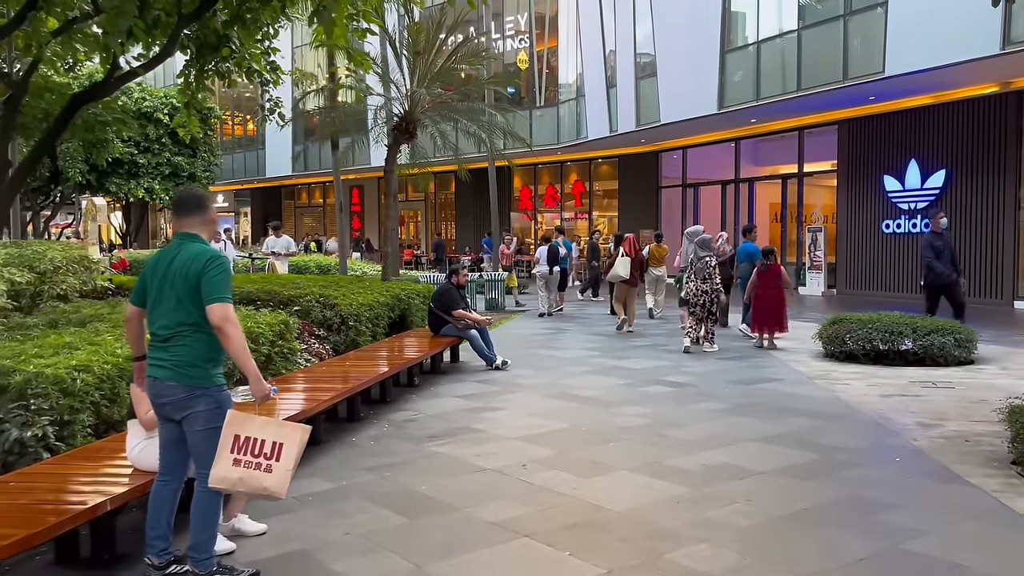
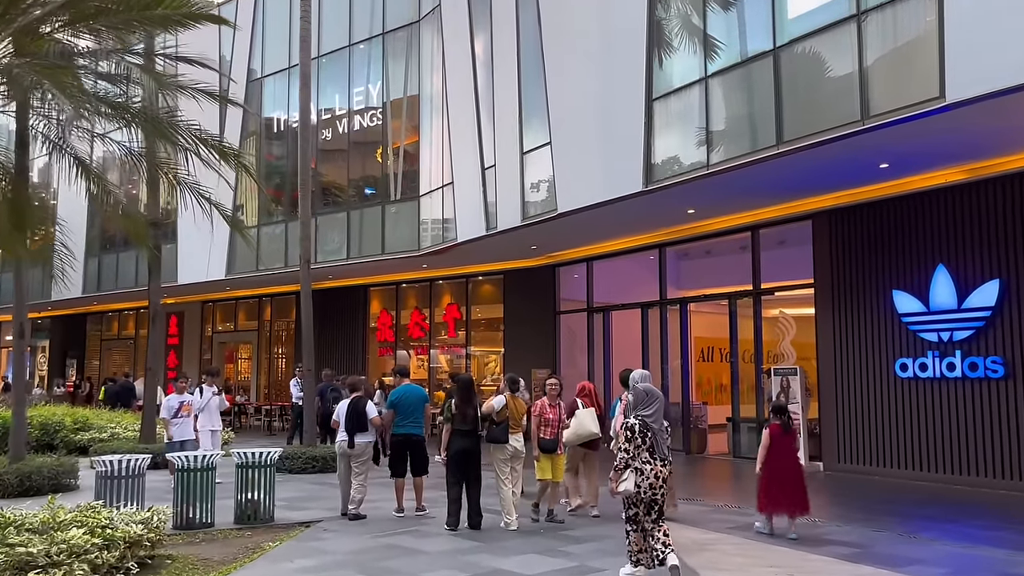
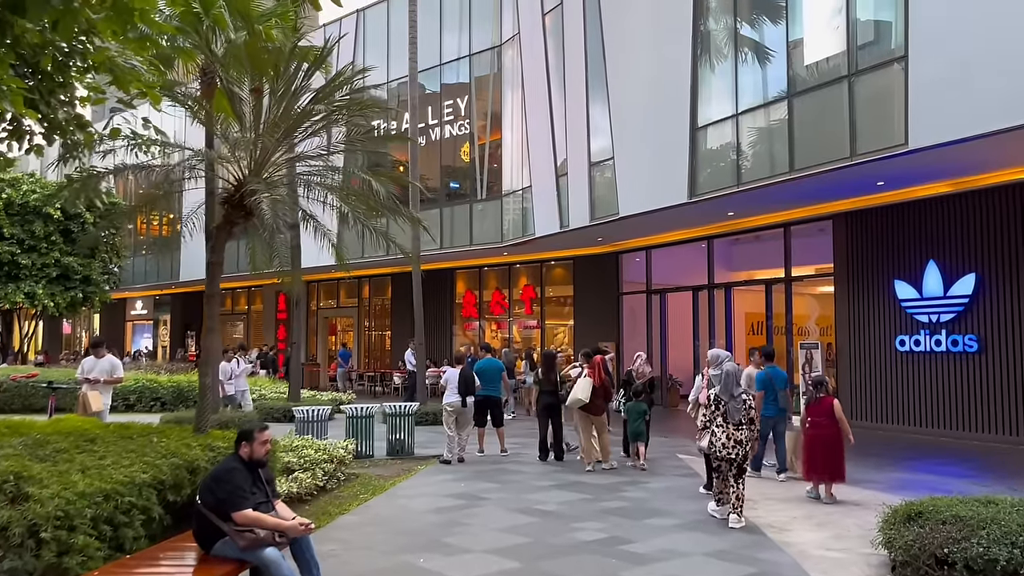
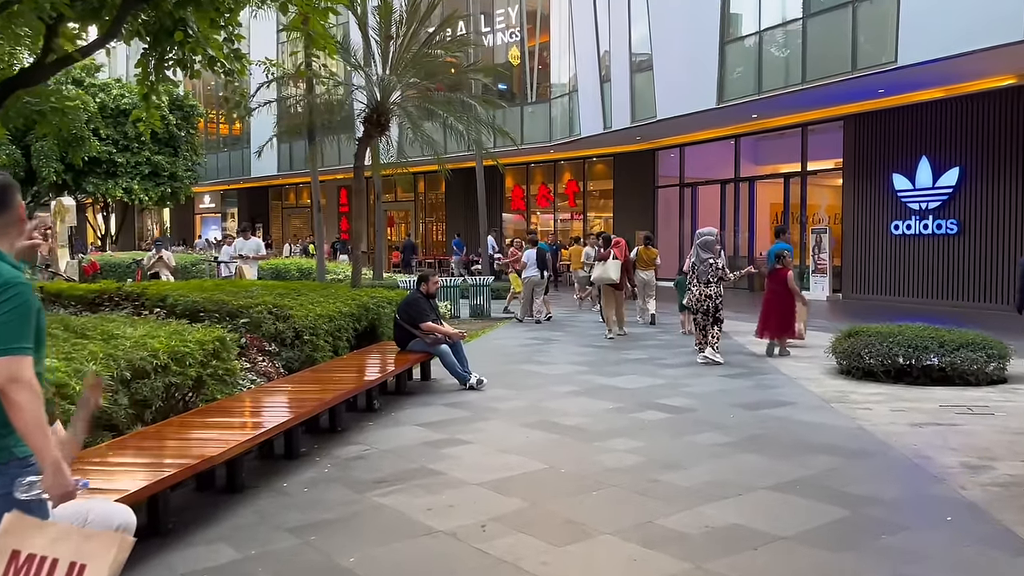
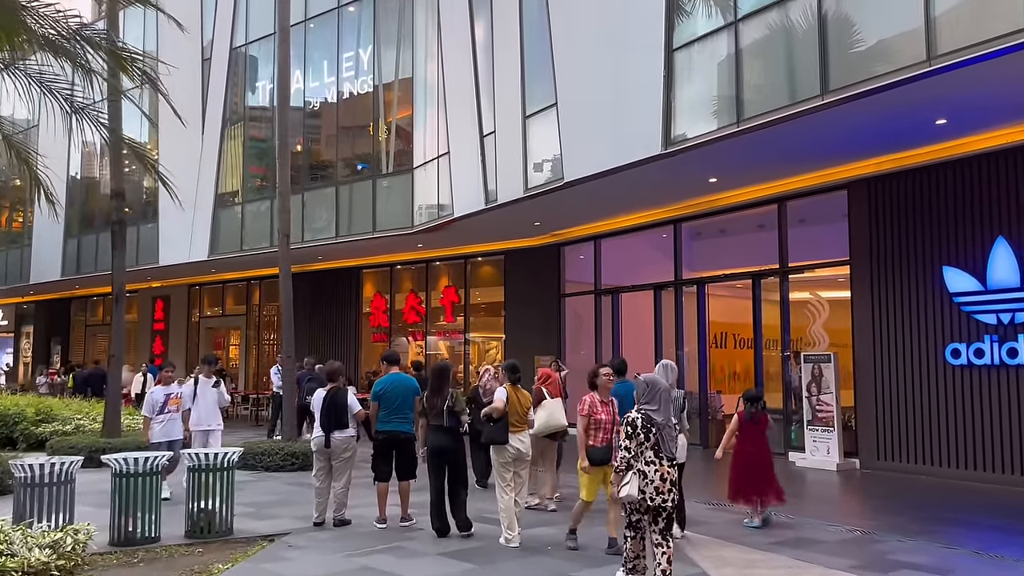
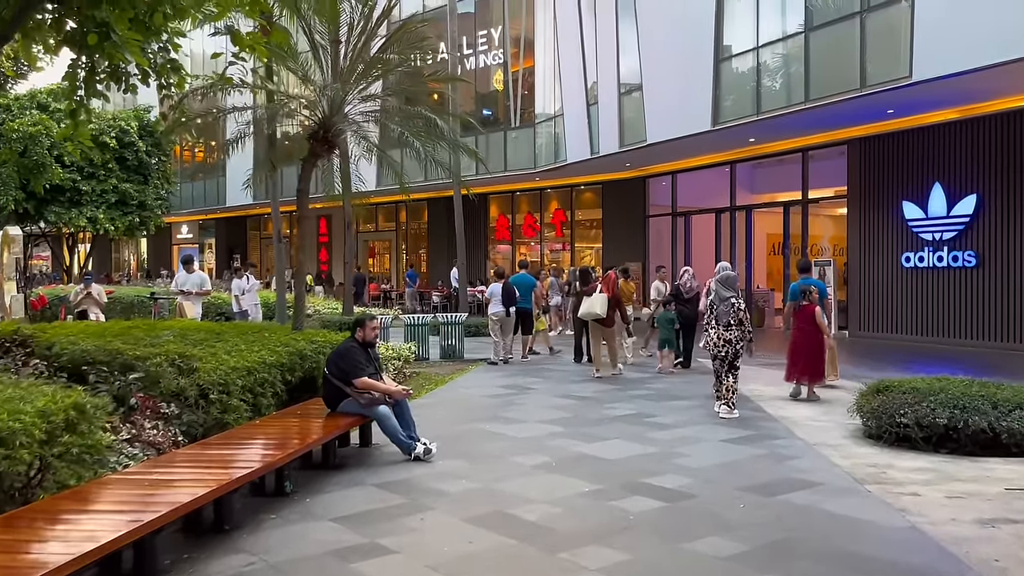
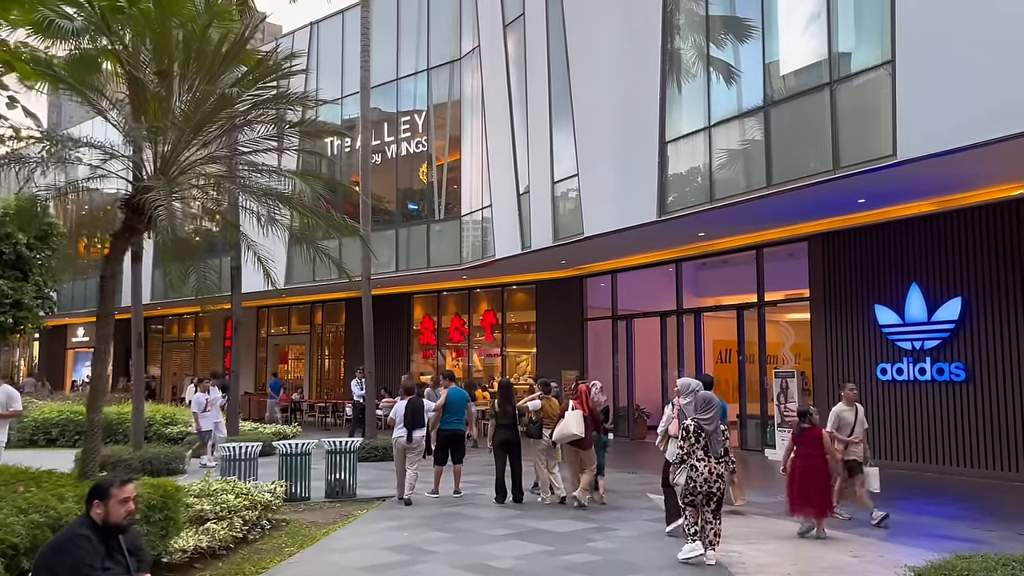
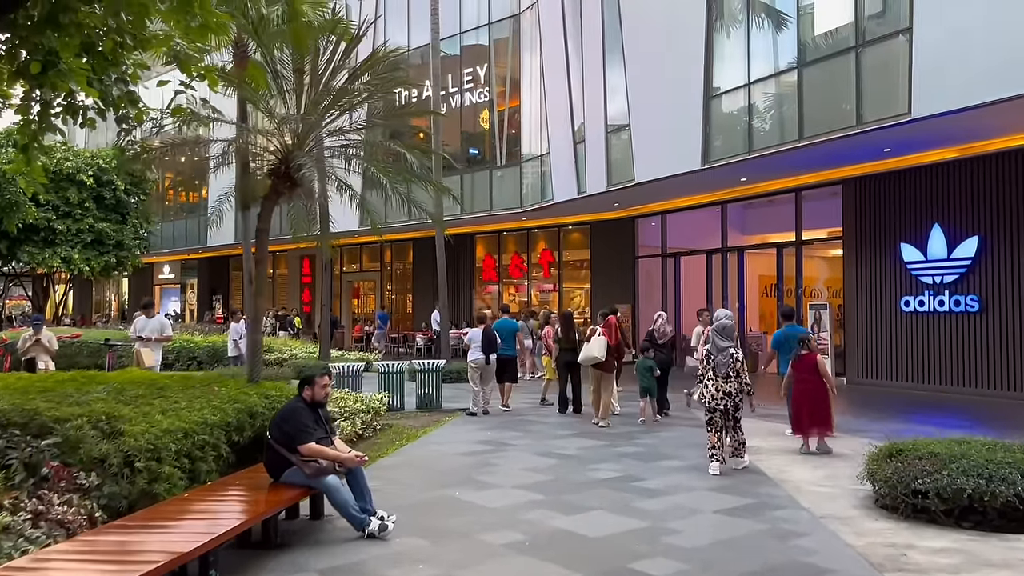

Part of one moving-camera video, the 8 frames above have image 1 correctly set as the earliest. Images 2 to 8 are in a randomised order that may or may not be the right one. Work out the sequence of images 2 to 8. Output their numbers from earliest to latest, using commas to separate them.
4, 6, 8, 3, 7, 2, 5
